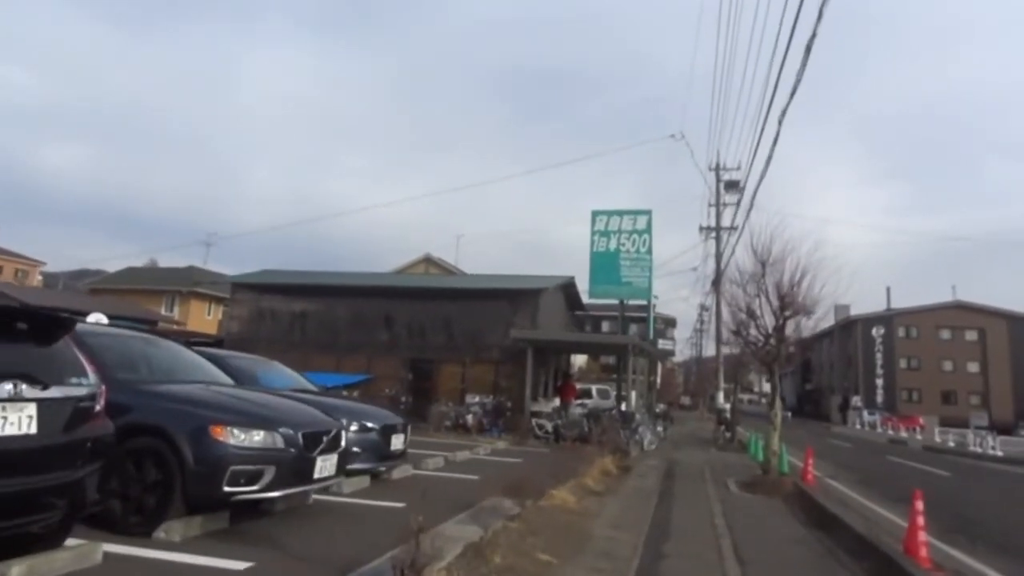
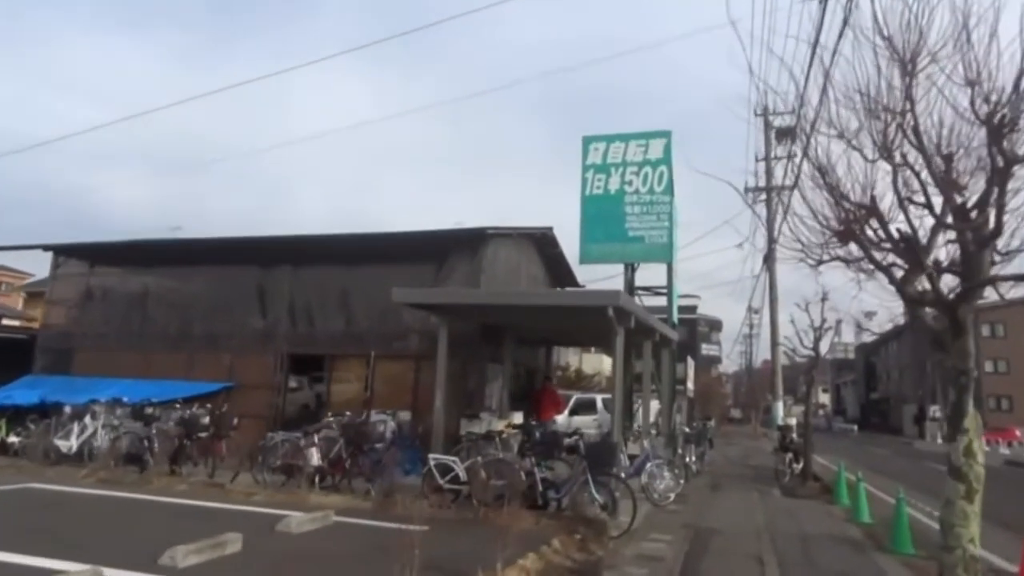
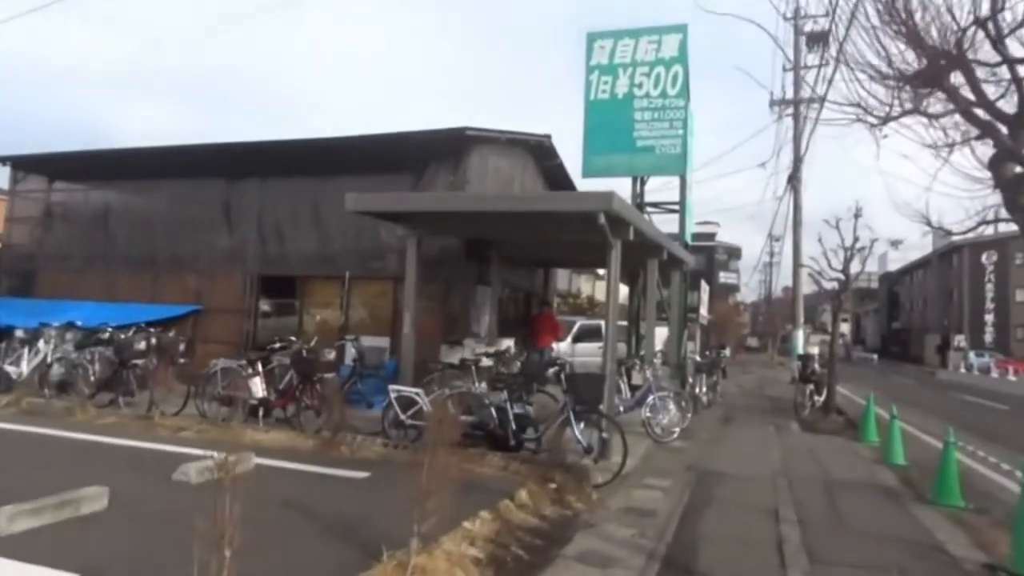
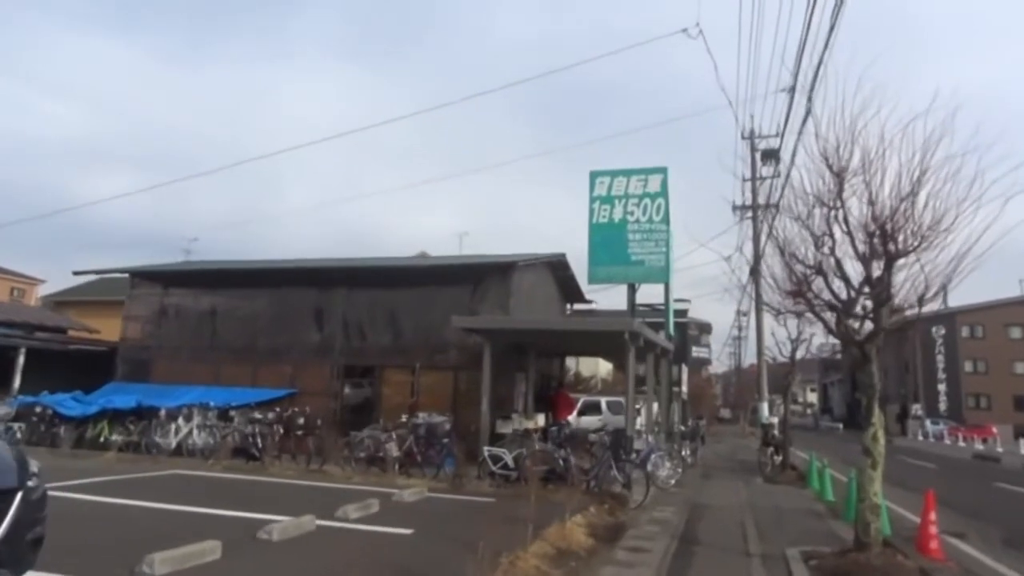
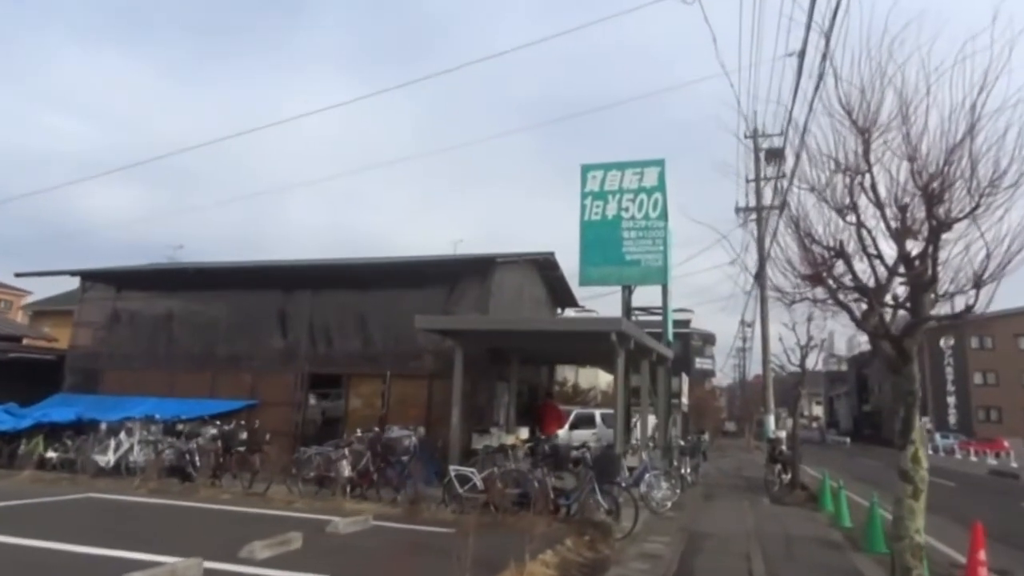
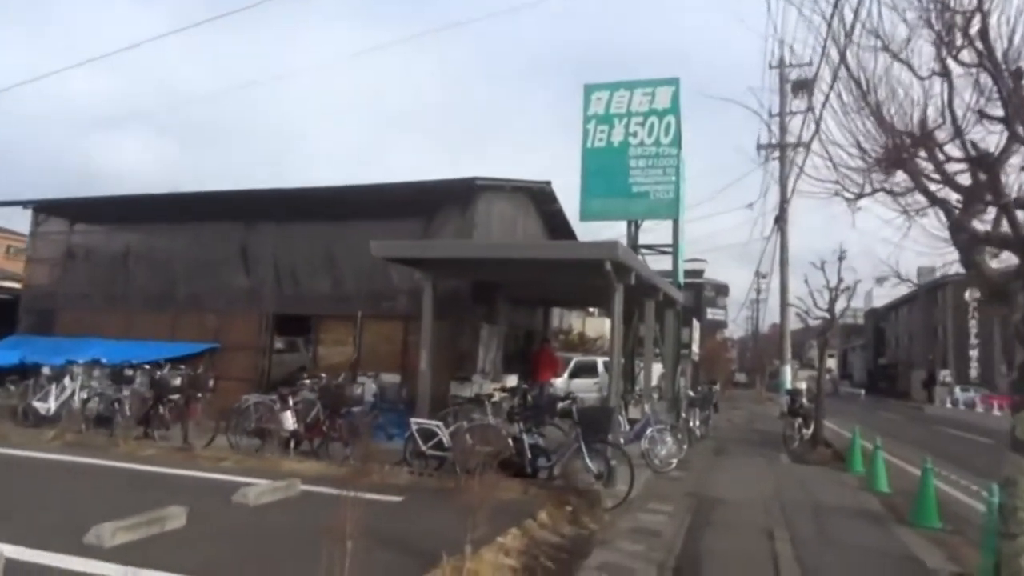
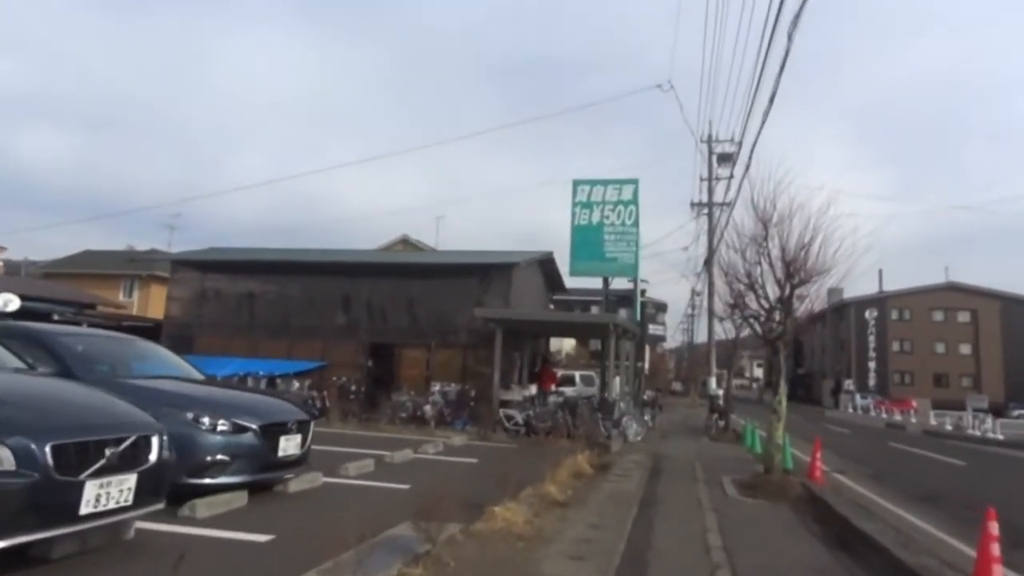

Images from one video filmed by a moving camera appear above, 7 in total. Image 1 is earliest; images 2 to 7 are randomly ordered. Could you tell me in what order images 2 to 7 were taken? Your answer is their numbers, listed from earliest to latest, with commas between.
7, 4, 5, 2, 6, 3
